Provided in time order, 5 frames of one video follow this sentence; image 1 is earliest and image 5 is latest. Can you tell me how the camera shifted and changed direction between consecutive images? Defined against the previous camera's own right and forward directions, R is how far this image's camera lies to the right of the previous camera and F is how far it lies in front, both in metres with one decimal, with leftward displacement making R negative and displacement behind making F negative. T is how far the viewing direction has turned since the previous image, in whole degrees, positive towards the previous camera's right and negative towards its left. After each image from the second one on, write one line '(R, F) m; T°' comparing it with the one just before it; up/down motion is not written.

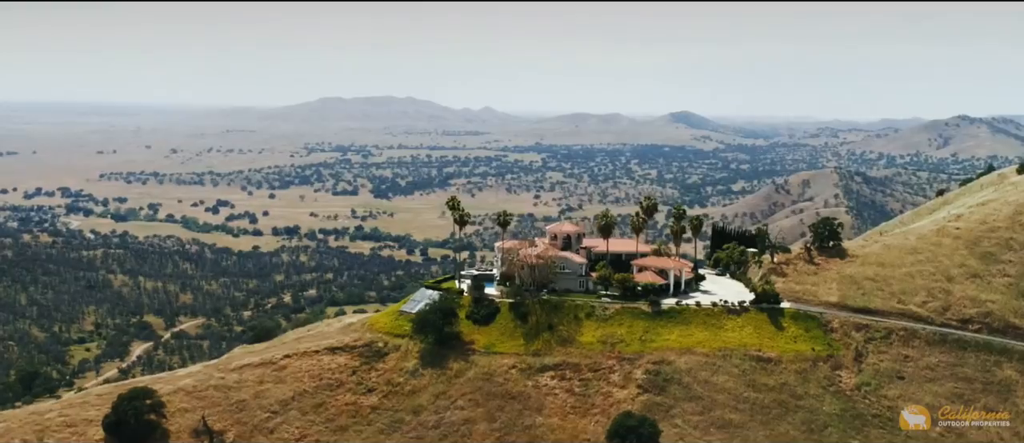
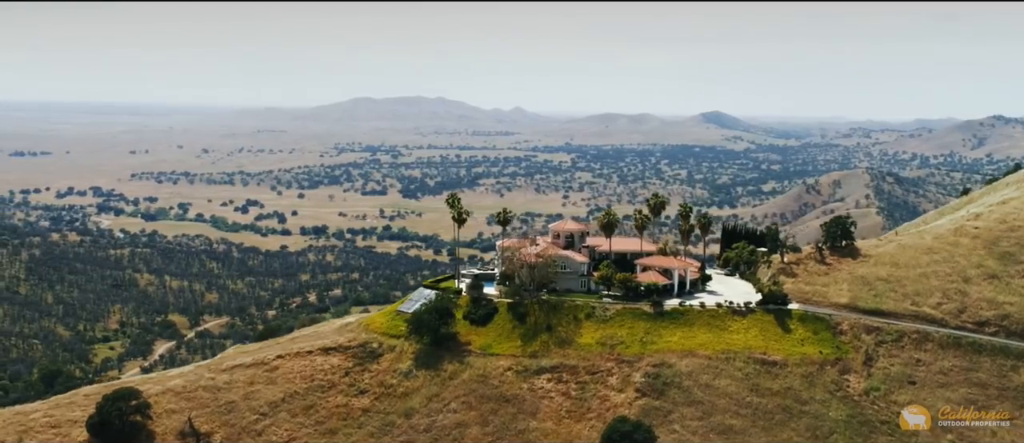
(+1.5, +1.6) m; -1°
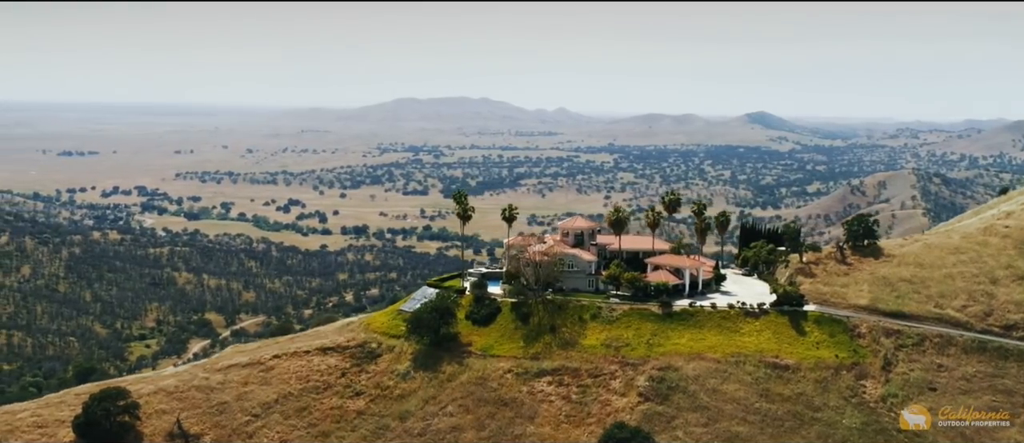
(+1.8, +1.9) m; -2°
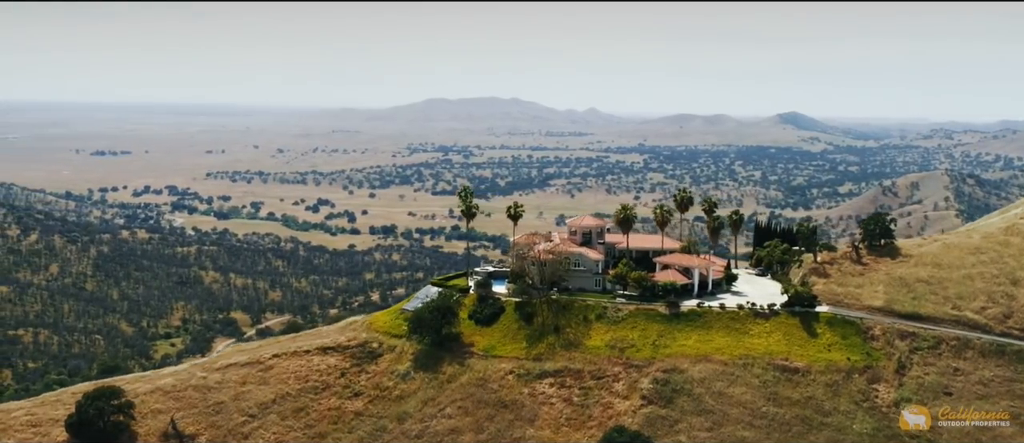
(+1.2, +1.2) m; -1°
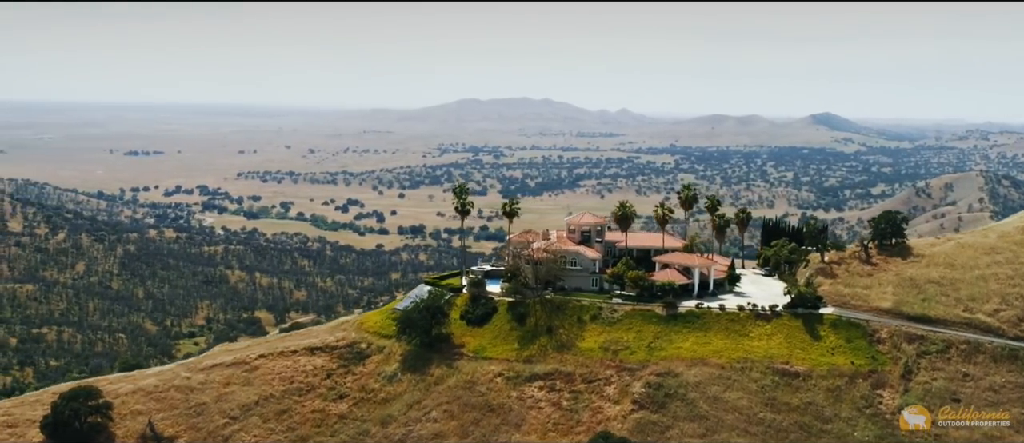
(+1.8, +1.7) m; -1°
